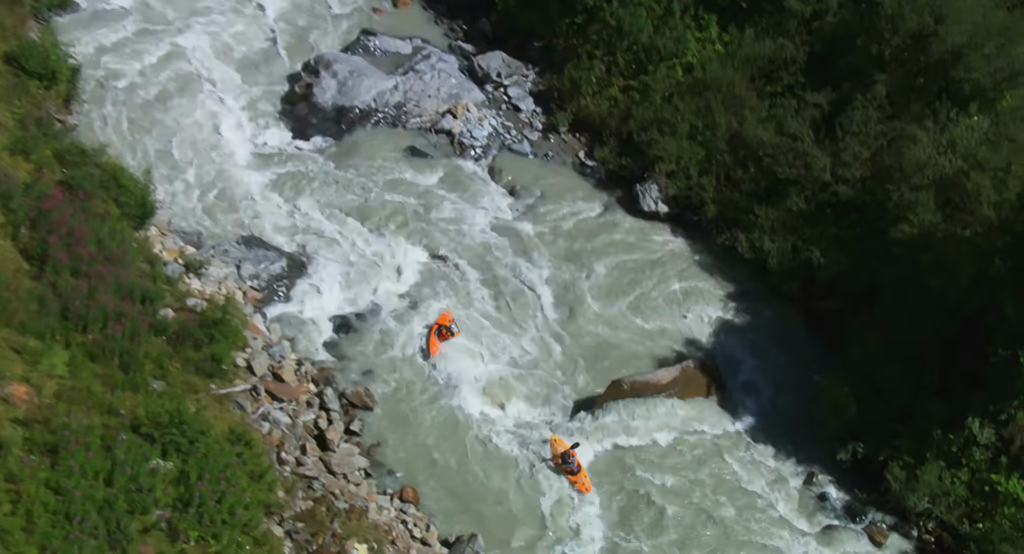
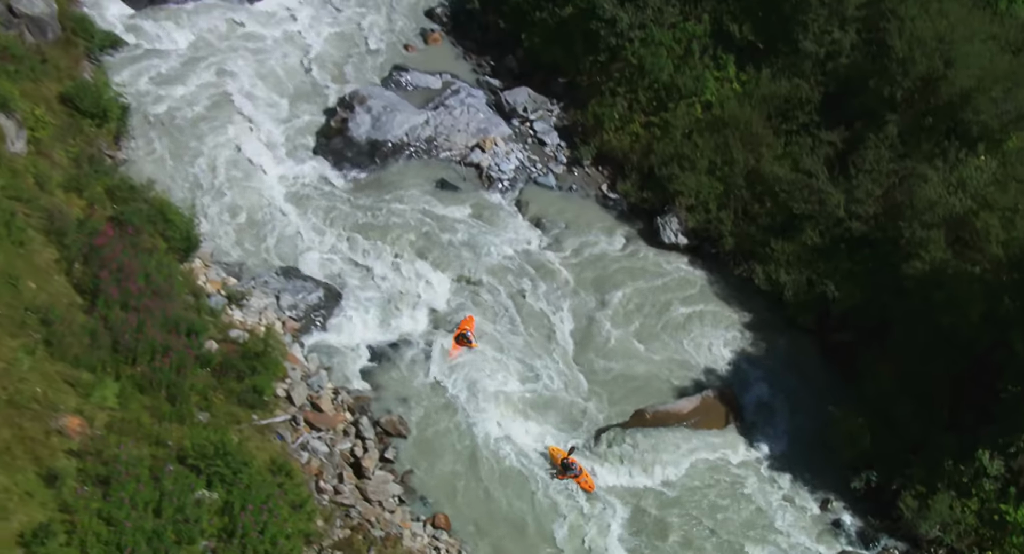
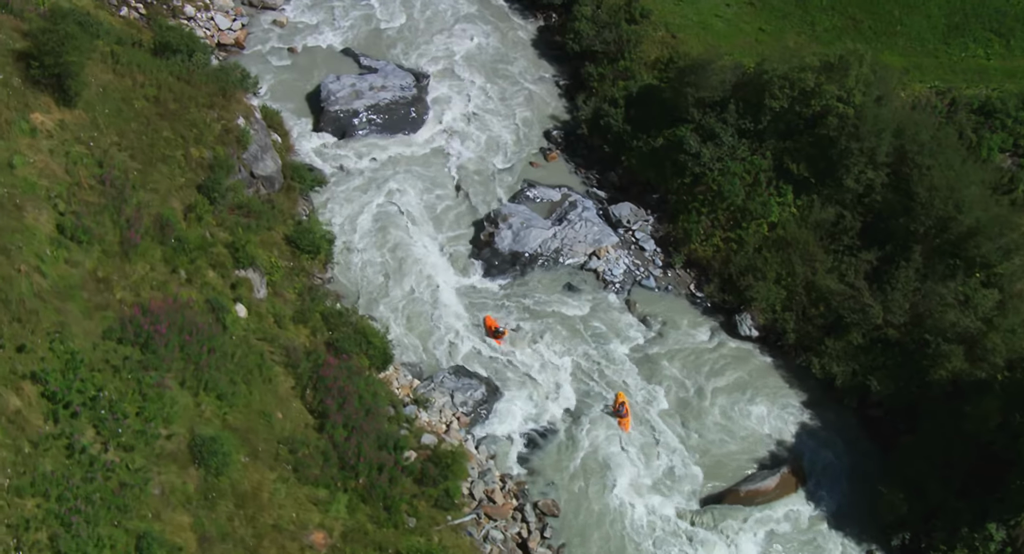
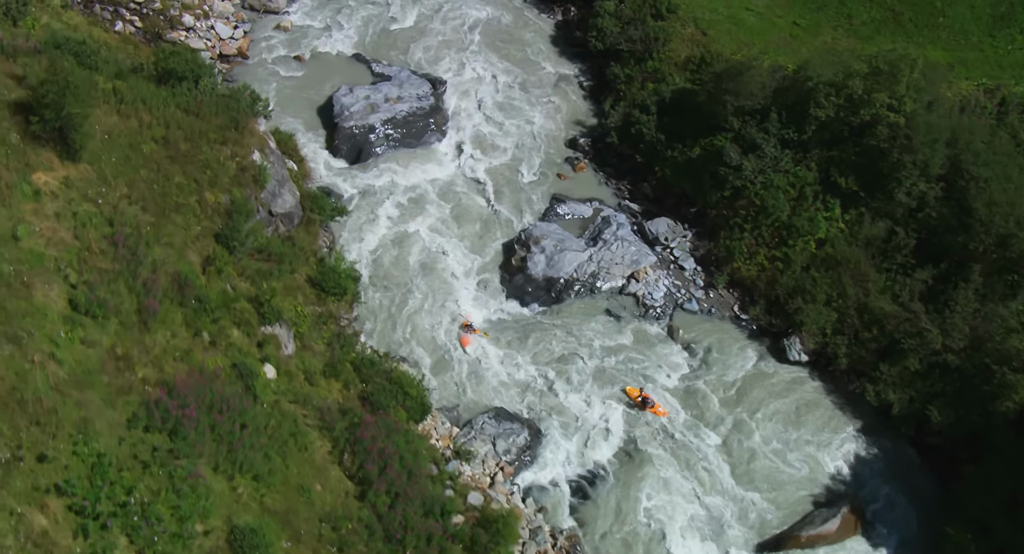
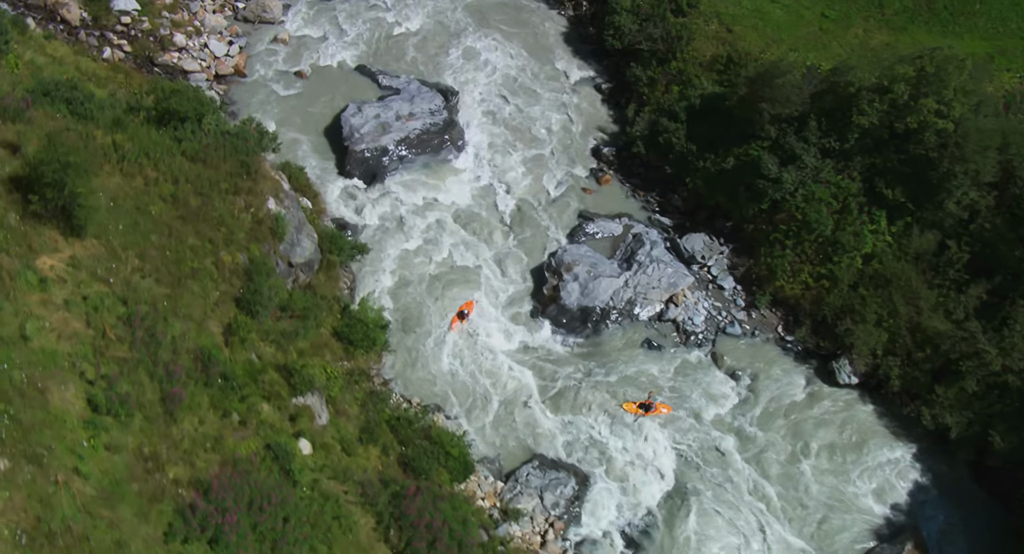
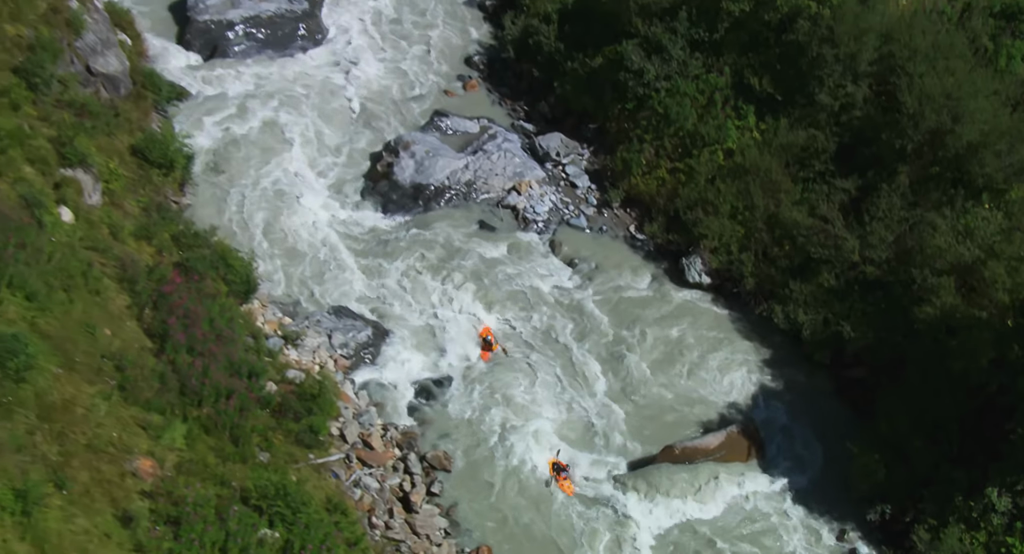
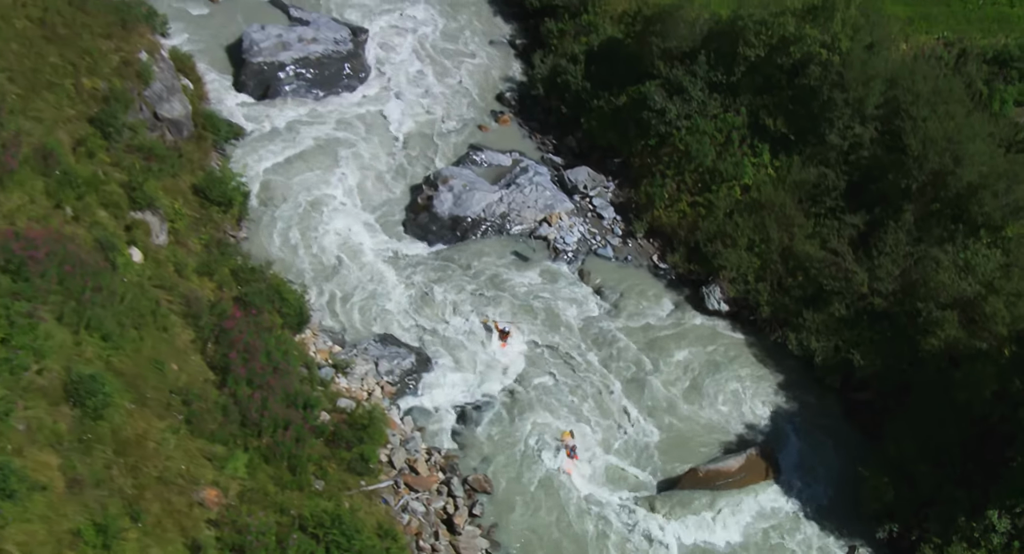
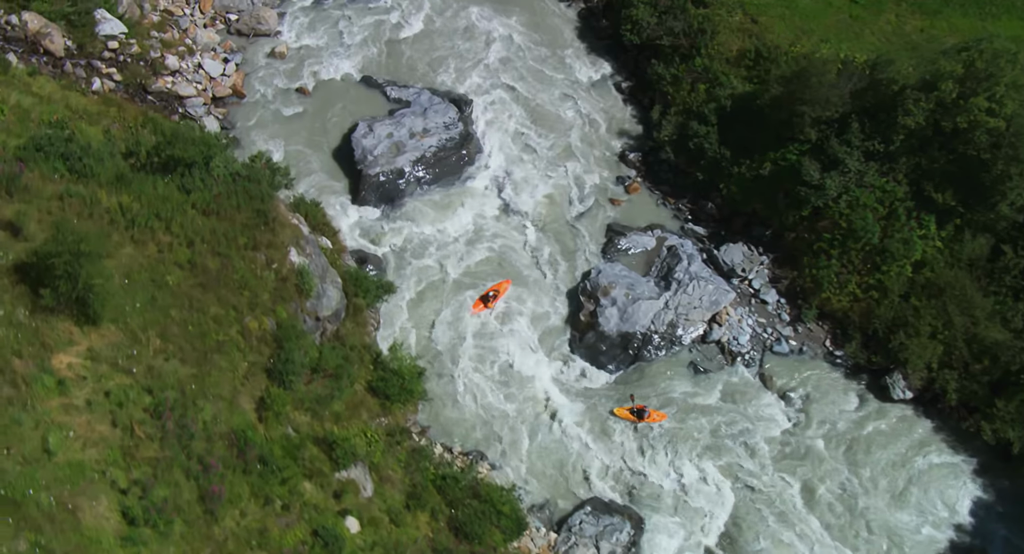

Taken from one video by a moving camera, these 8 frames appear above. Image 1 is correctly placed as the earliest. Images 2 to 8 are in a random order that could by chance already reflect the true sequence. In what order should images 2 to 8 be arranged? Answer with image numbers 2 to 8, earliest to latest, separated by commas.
2, 6, 7, 3, 4, 5, 8
